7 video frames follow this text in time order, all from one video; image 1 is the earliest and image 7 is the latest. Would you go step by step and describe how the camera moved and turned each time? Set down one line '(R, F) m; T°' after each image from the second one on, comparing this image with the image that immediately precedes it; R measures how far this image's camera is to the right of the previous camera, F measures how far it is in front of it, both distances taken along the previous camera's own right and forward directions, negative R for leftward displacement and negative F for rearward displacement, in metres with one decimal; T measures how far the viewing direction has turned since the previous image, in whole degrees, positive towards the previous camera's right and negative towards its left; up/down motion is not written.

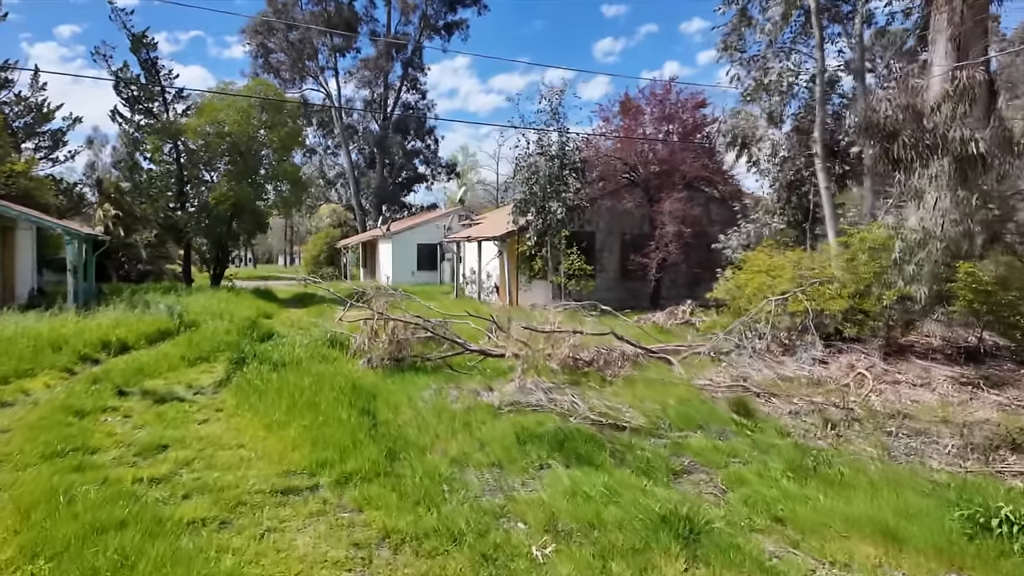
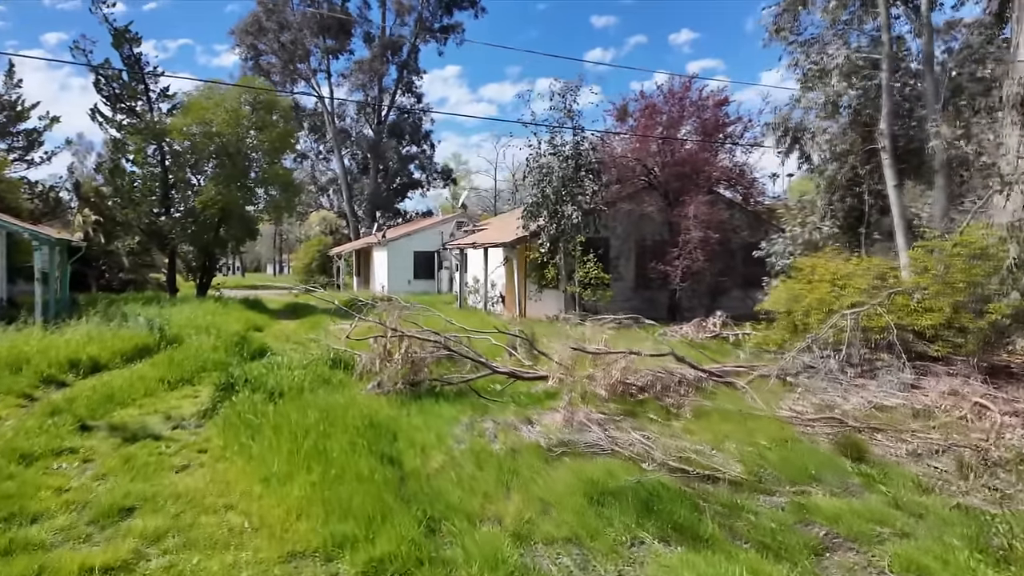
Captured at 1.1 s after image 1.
(-0.5, +1.2) m; +1°
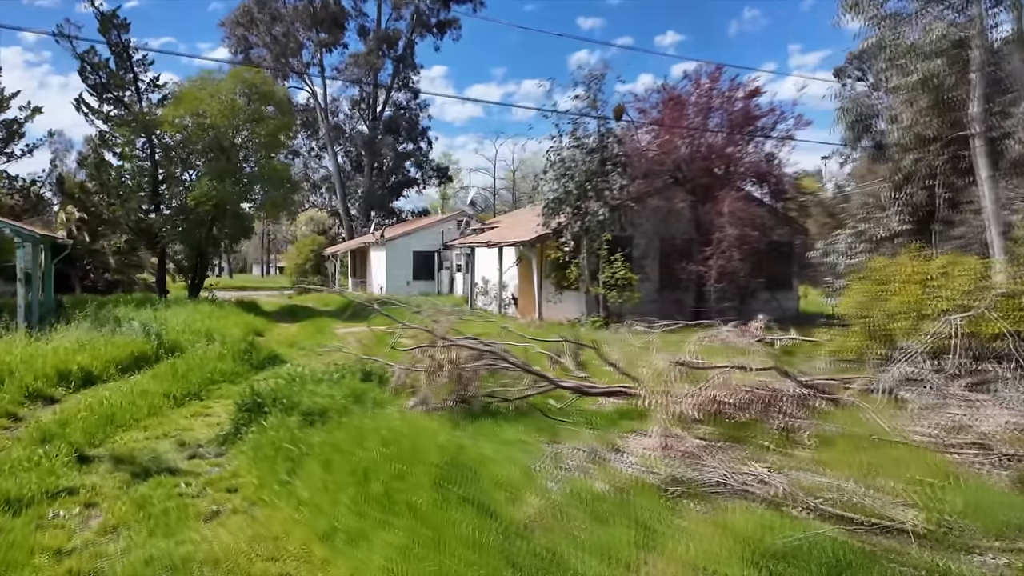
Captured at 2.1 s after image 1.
(-0.7, +0.9) m; +1°
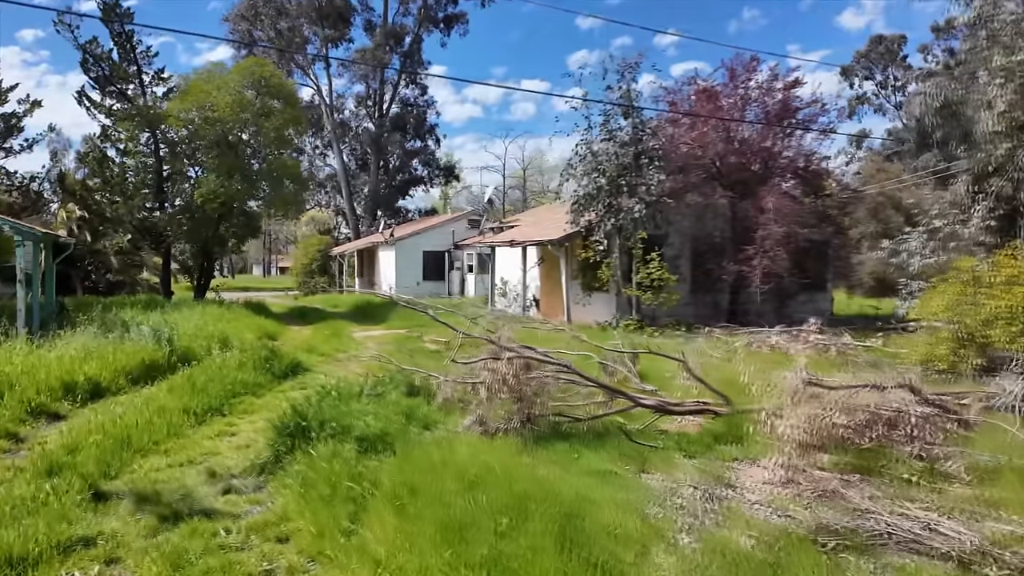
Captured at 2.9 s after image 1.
(-0.6, +0.8) m; 0°
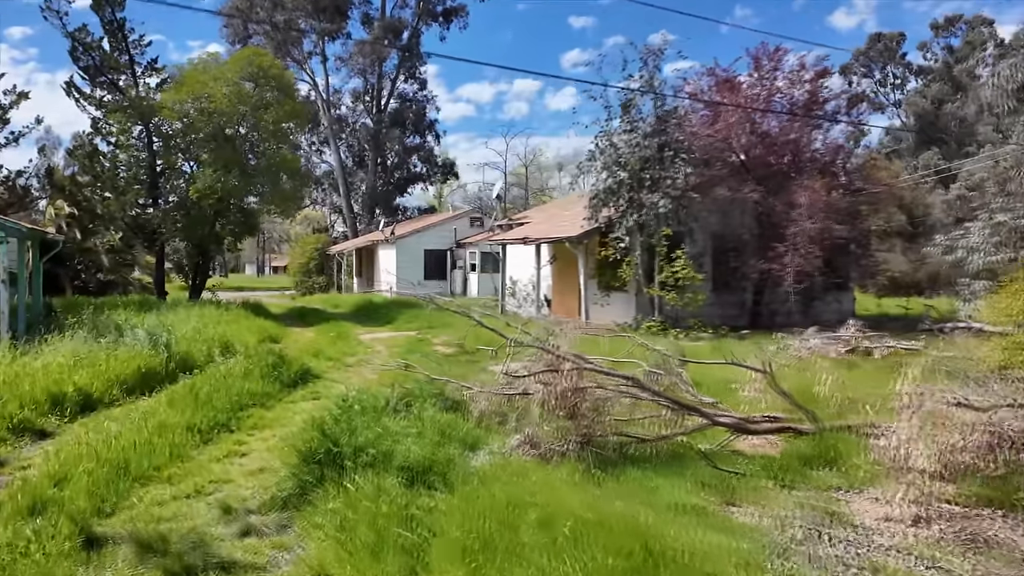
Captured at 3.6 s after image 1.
(-0.4, +0.7) m; +1°
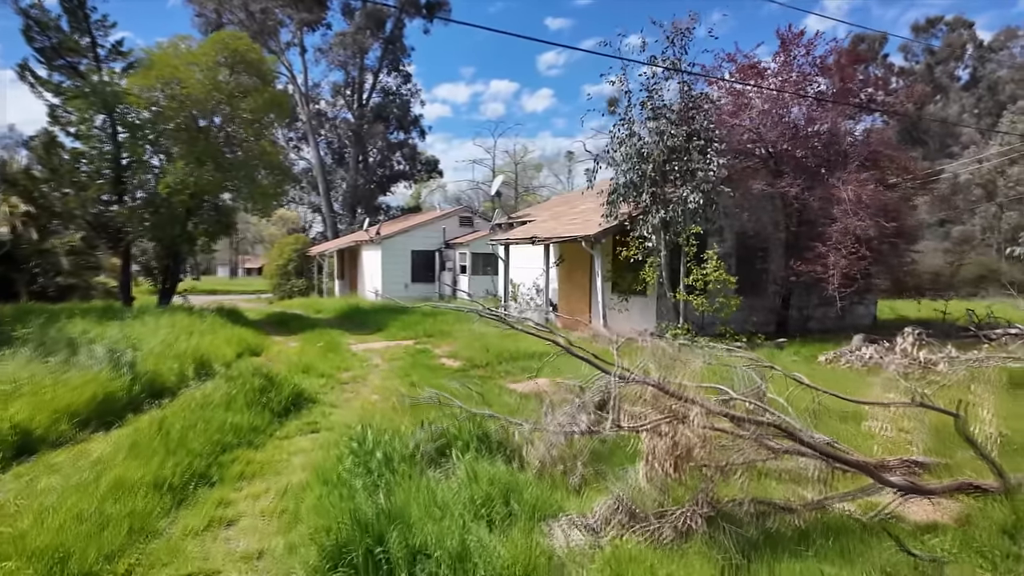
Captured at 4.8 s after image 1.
(-0.6, +1.3) m; +2°
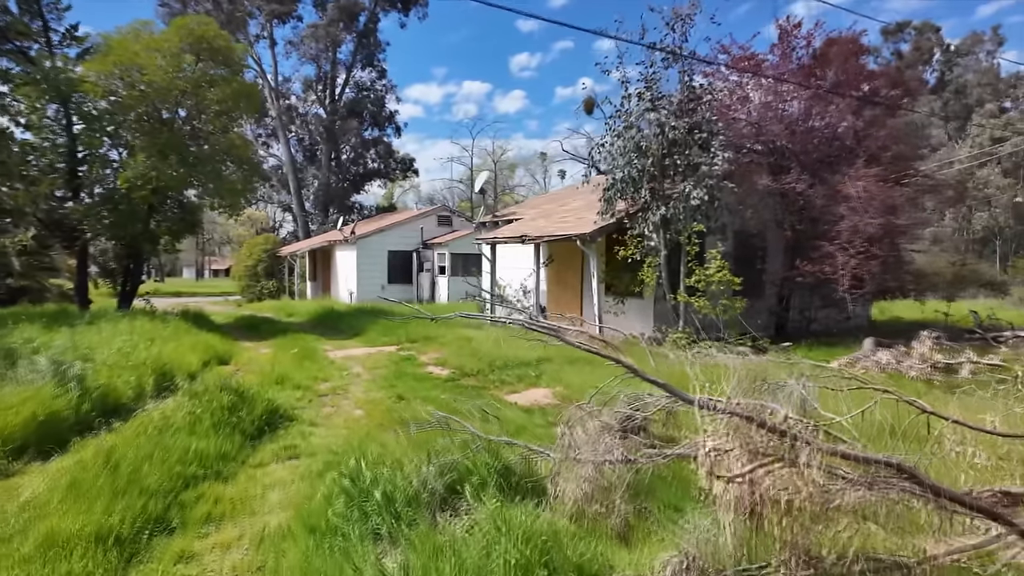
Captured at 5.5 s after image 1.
(-0.3, +0.7) m; +2°
